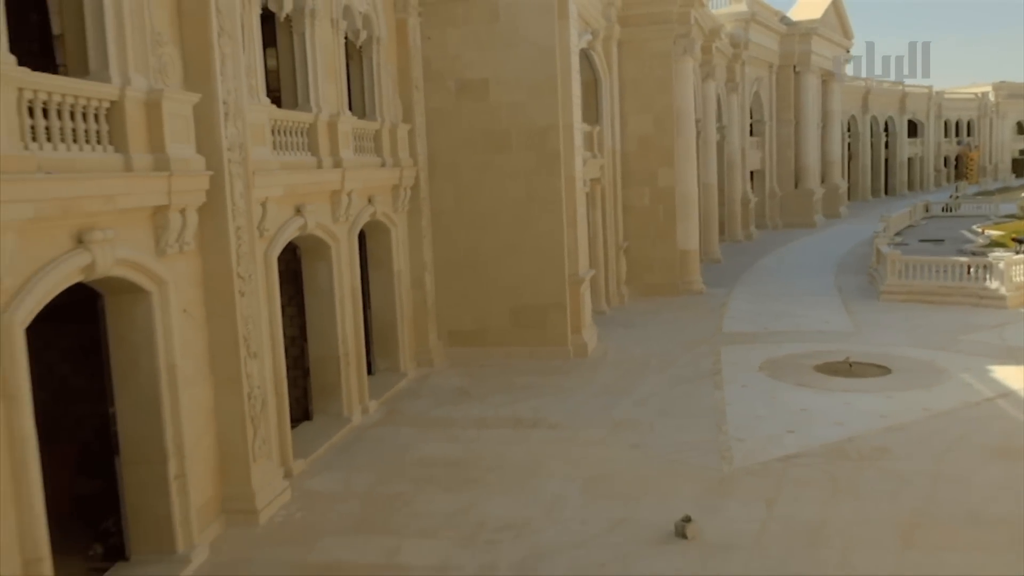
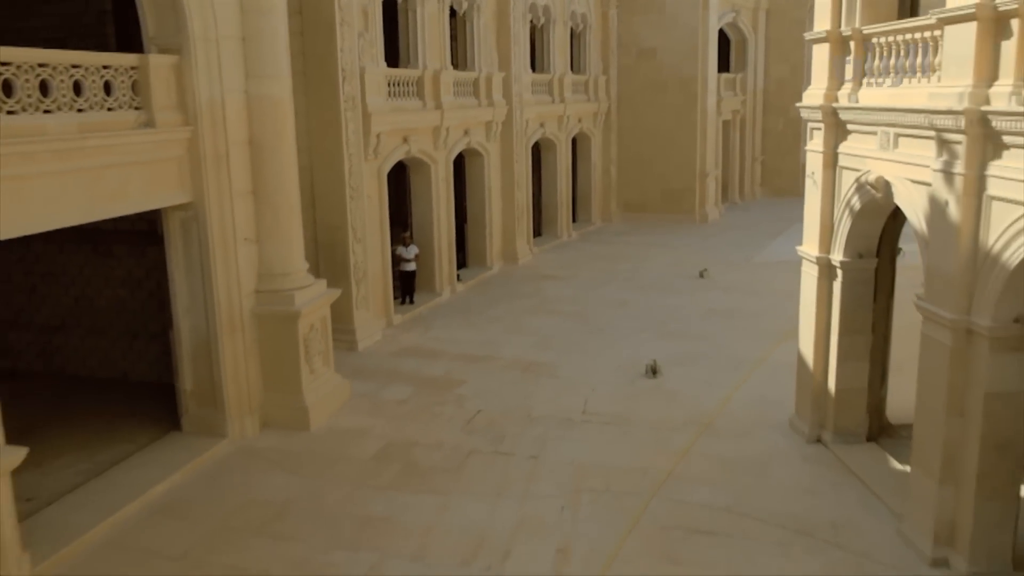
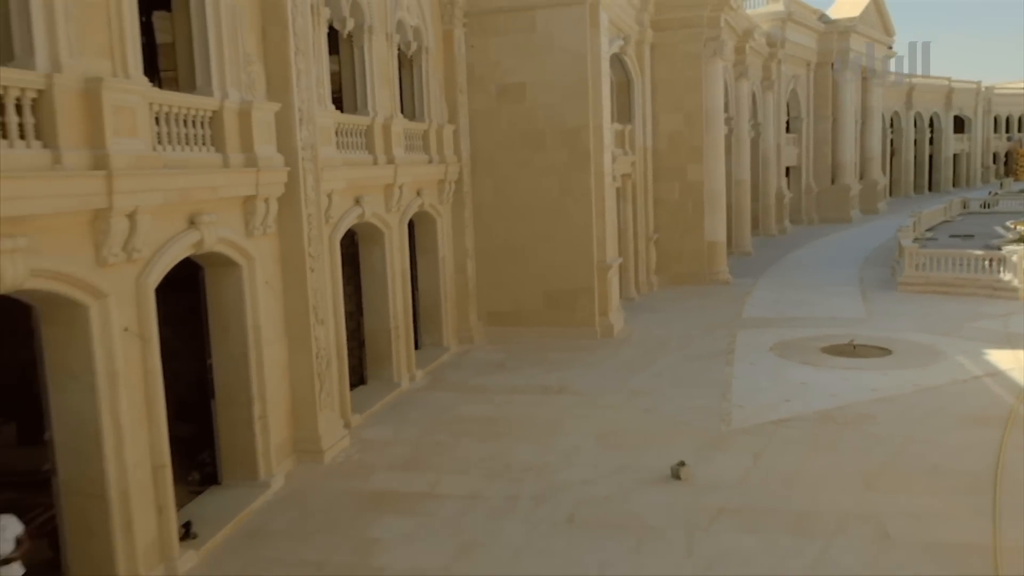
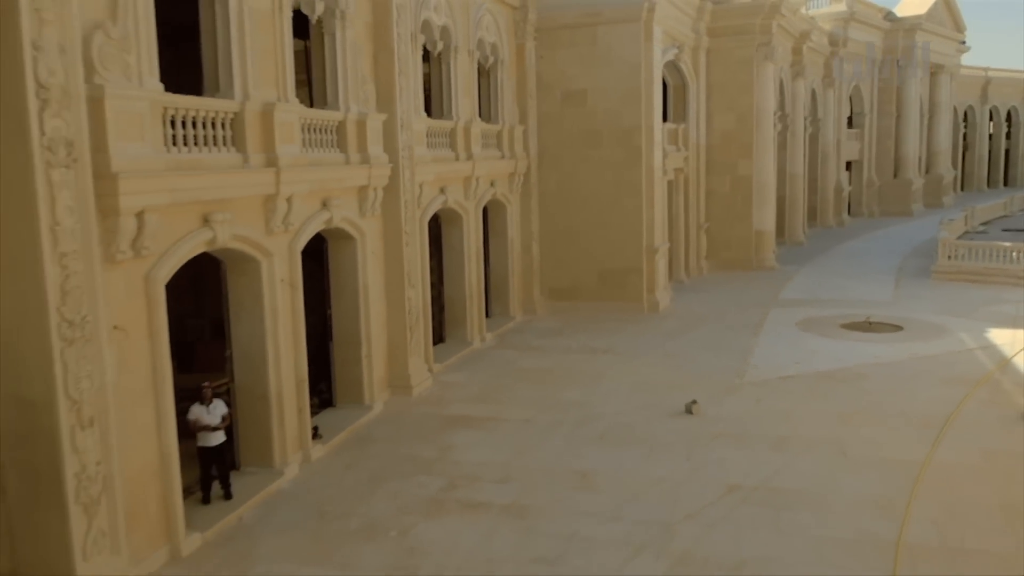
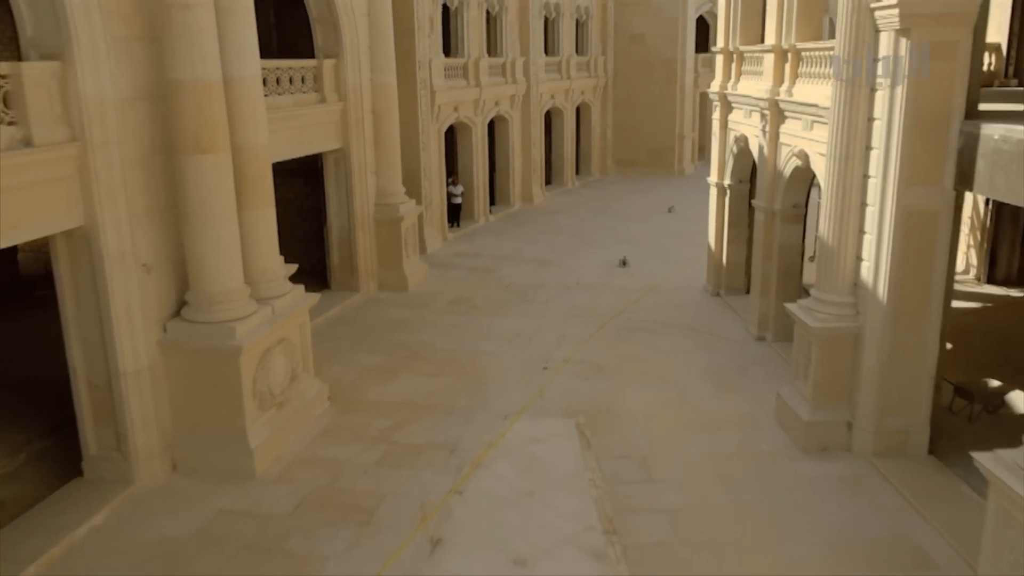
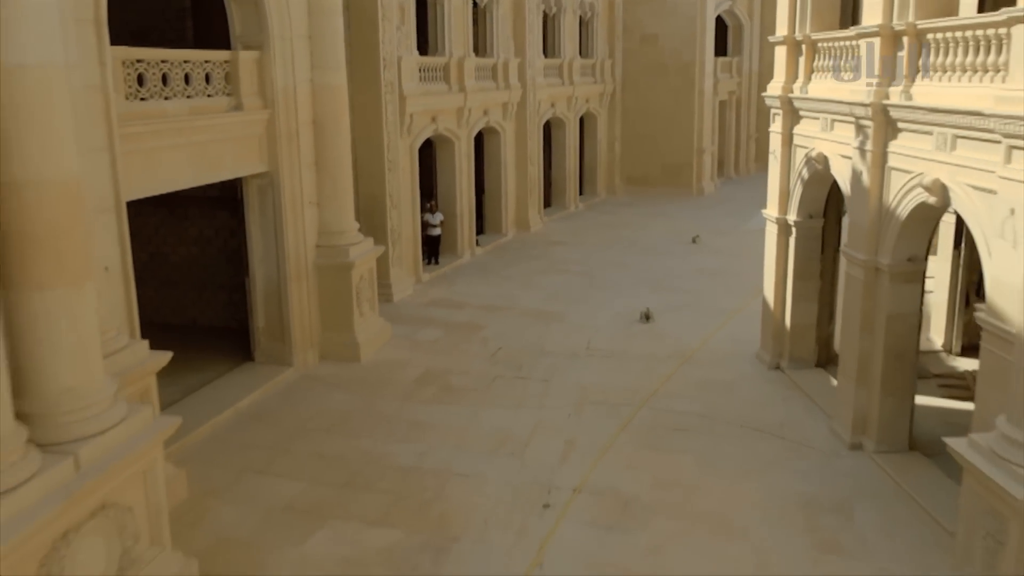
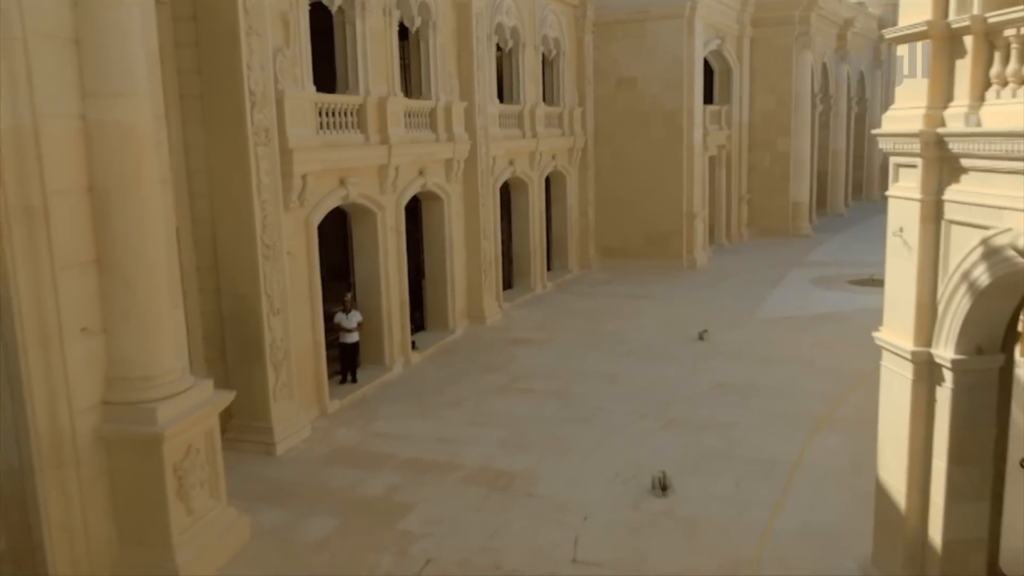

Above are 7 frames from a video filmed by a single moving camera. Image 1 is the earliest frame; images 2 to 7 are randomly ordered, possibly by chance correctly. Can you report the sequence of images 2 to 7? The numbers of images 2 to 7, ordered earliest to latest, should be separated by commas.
3, 4, 7, 2, 6, 5
